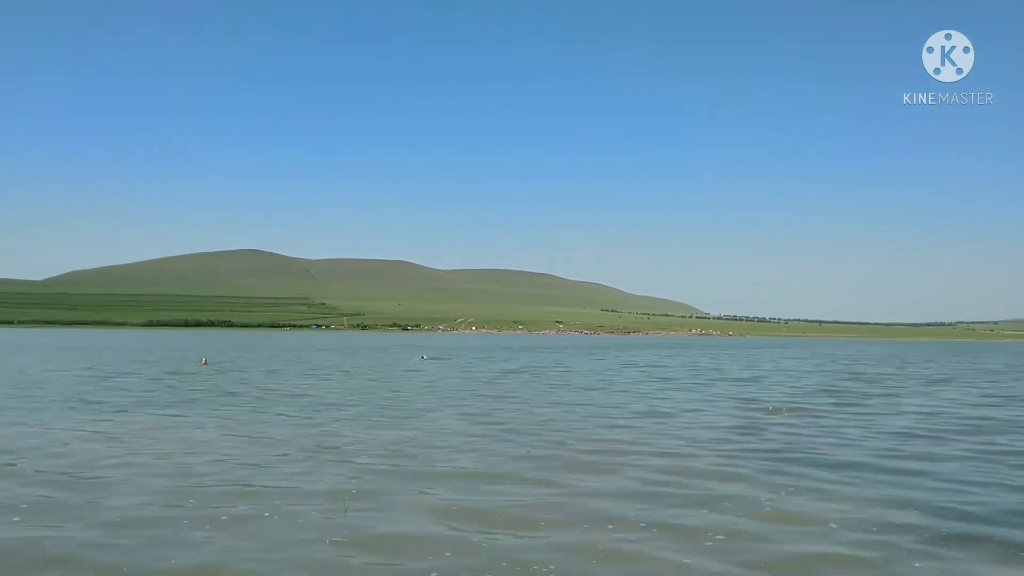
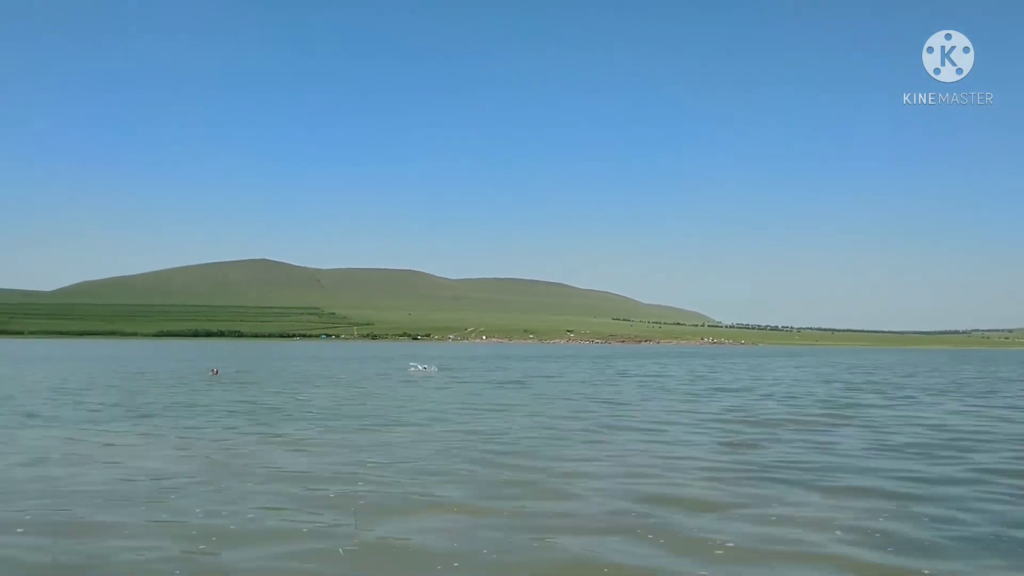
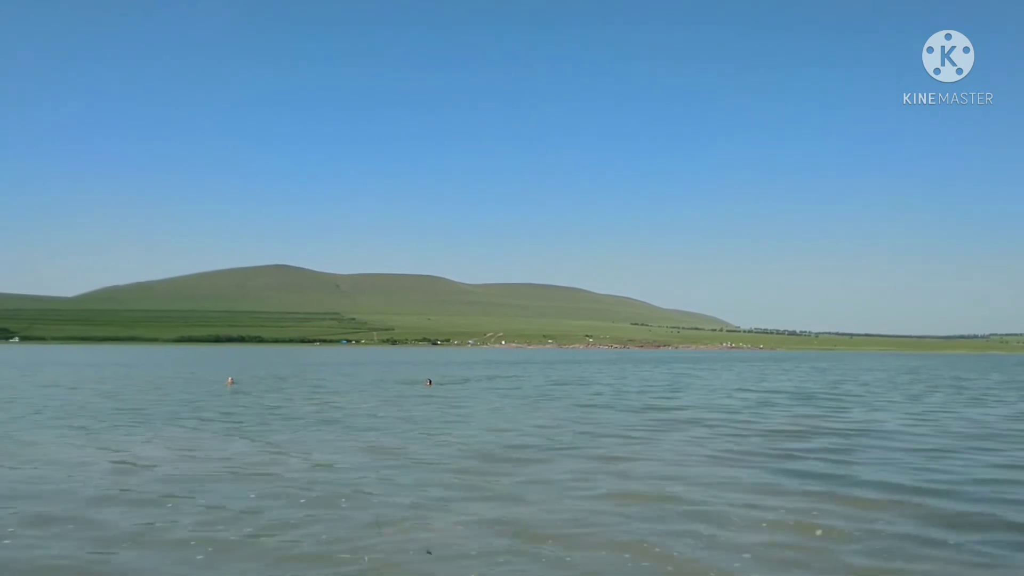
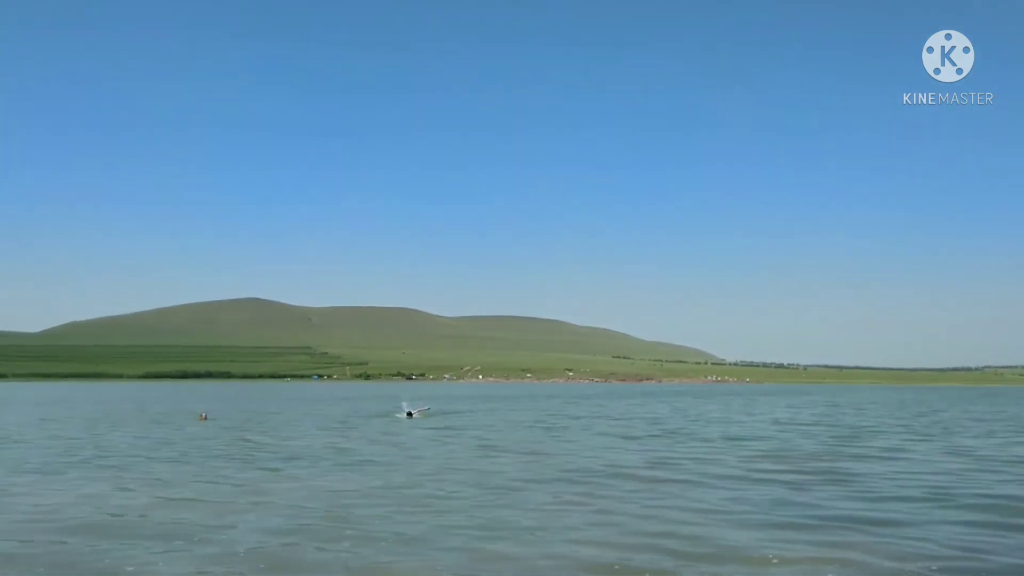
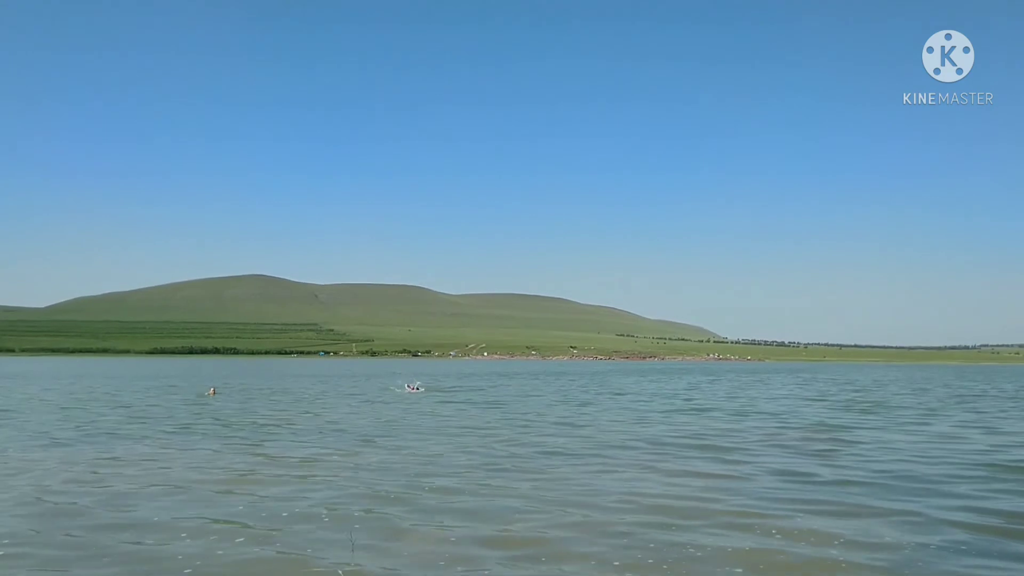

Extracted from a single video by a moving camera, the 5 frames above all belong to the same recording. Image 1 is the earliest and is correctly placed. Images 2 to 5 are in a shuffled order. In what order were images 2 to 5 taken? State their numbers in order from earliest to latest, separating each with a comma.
2, 5, 4, 3
